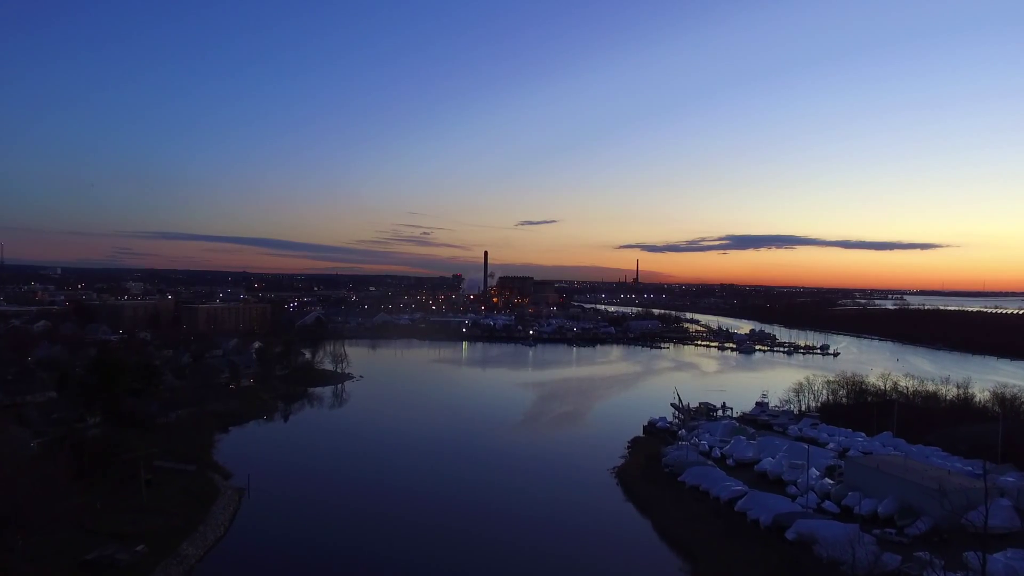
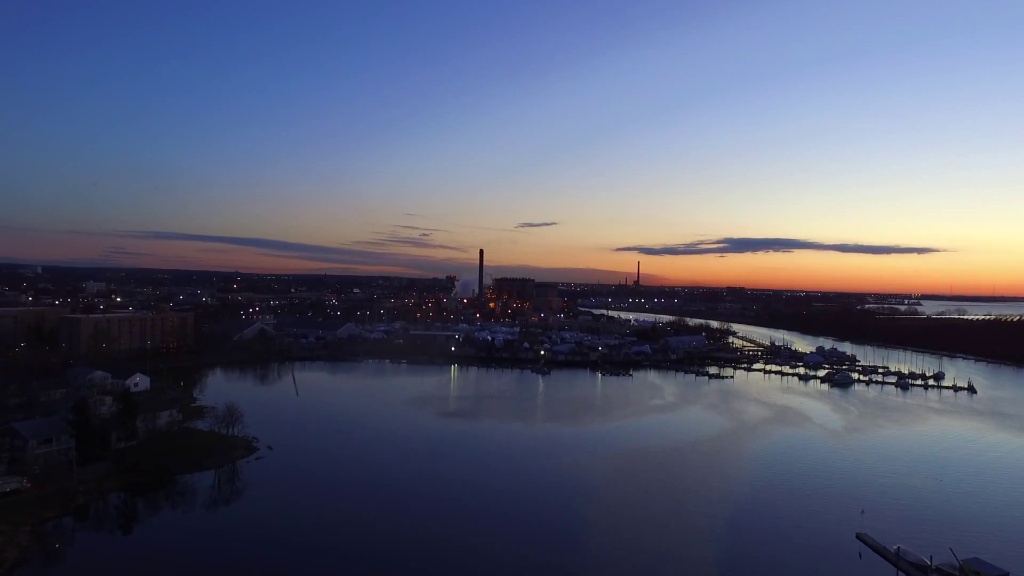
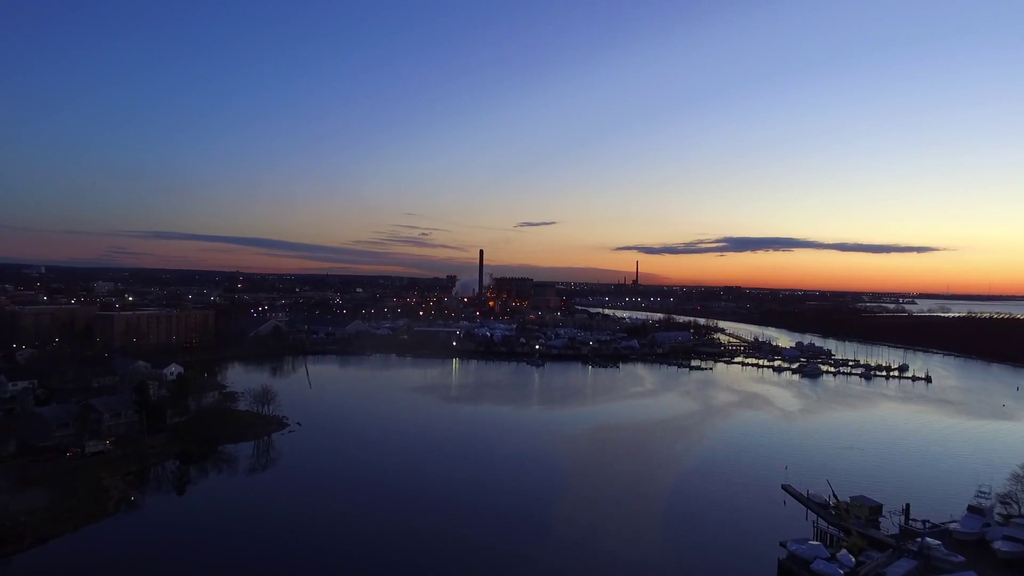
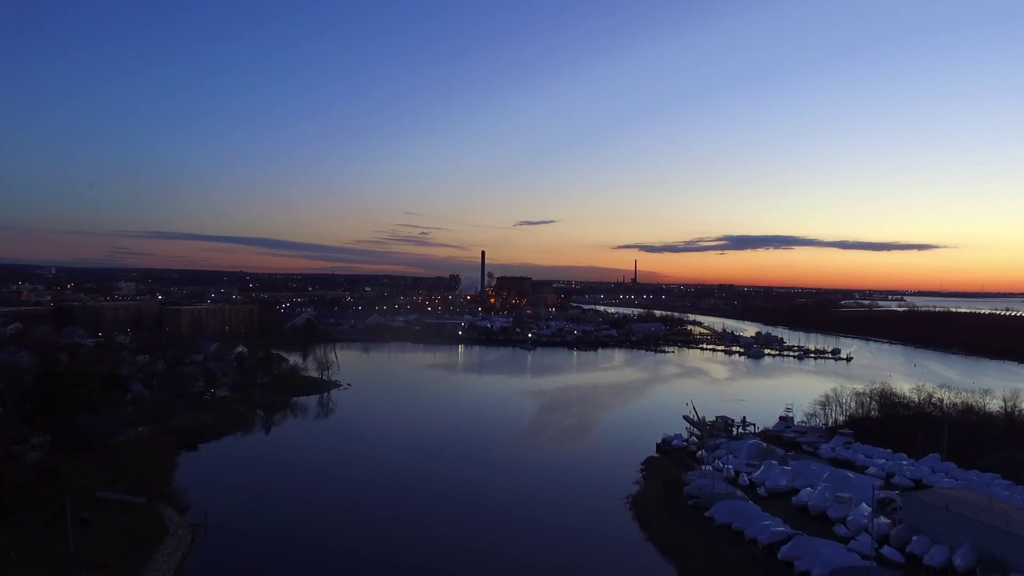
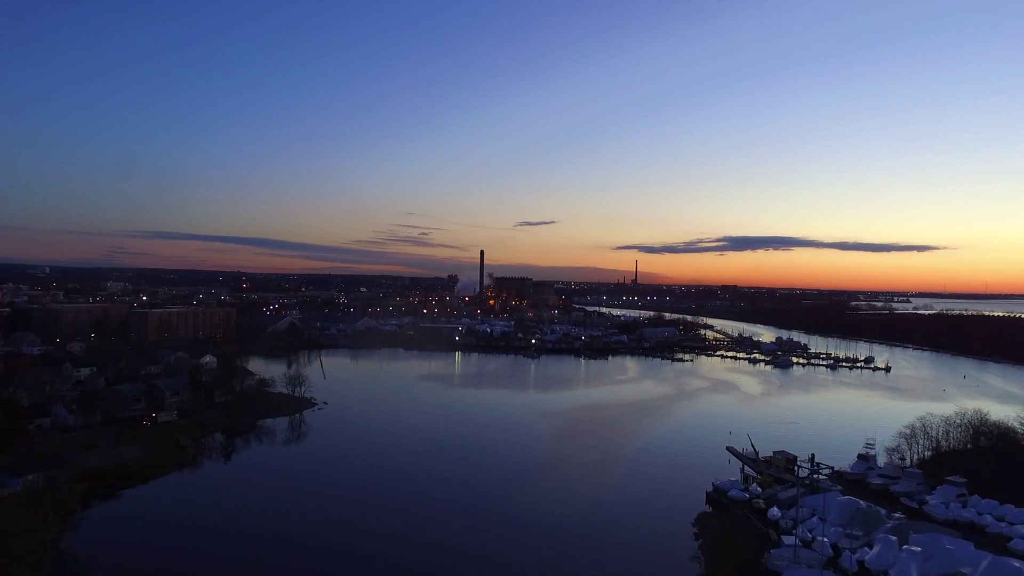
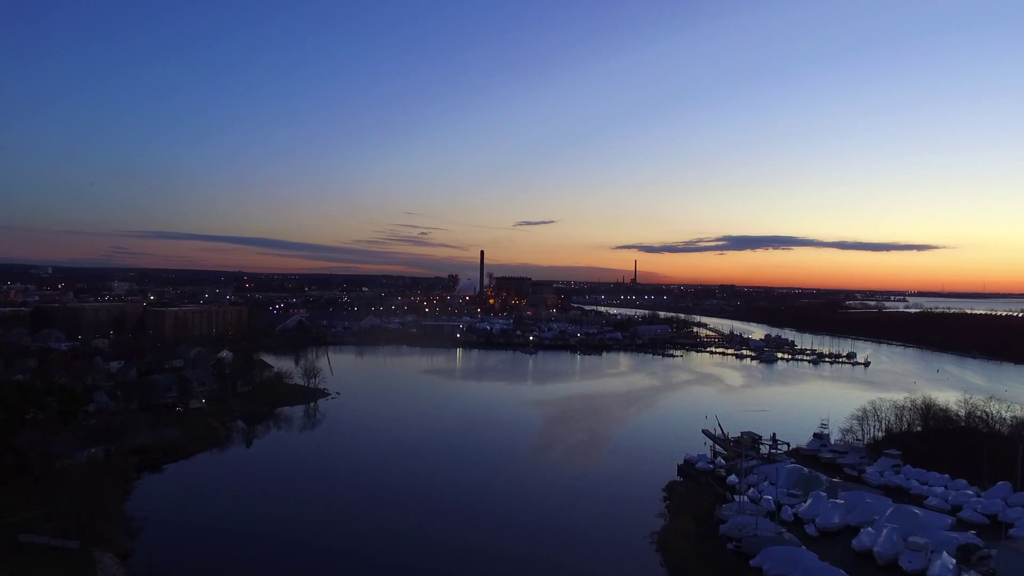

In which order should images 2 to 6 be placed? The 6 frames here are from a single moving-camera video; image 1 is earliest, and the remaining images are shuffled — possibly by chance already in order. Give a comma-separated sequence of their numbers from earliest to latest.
4, 6, 5, 3, 2
